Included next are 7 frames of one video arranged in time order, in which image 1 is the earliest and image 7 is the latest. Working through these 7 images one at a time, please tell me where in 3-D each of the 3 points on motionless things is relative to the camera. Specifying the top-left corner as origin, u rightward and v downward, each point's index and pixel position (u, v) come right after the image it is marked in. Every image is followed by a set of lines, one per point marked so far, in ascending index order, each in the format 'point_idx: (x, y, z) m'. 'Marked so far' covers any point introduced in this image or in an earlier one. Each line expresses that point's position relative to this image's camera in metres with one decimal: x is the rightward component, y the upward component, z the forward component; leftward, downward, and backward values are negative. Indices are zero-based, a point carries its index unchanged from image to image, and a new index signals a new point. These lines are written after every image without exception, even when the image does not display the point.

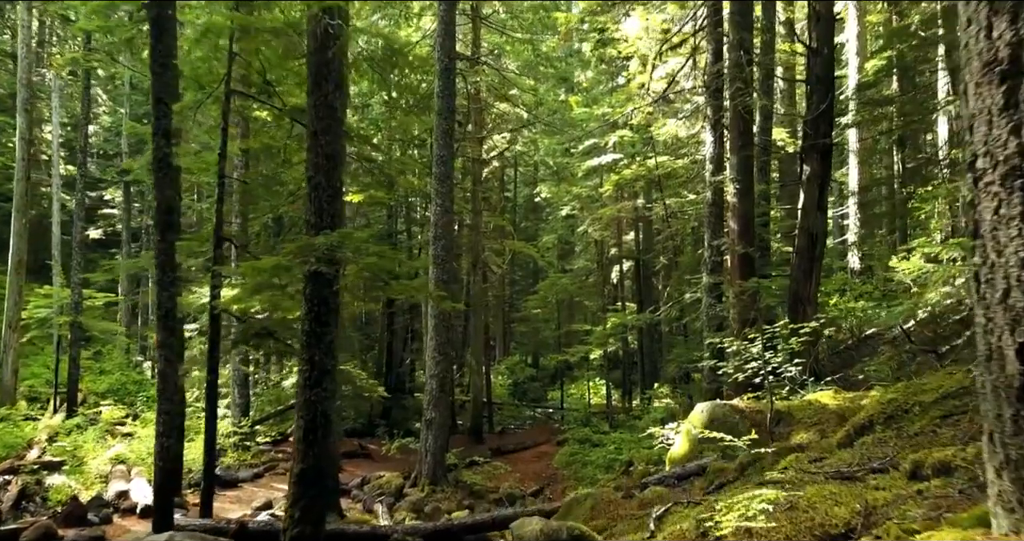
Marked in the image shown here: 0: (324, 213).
0: (-1.7, +0.5, +6.5) m
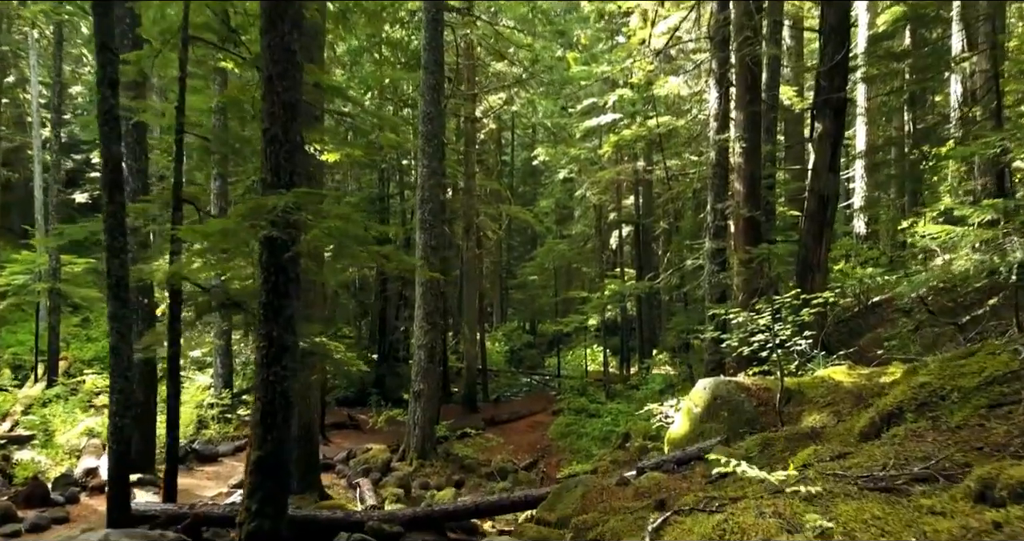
0: (-1.8, +0.8, +5.8) m
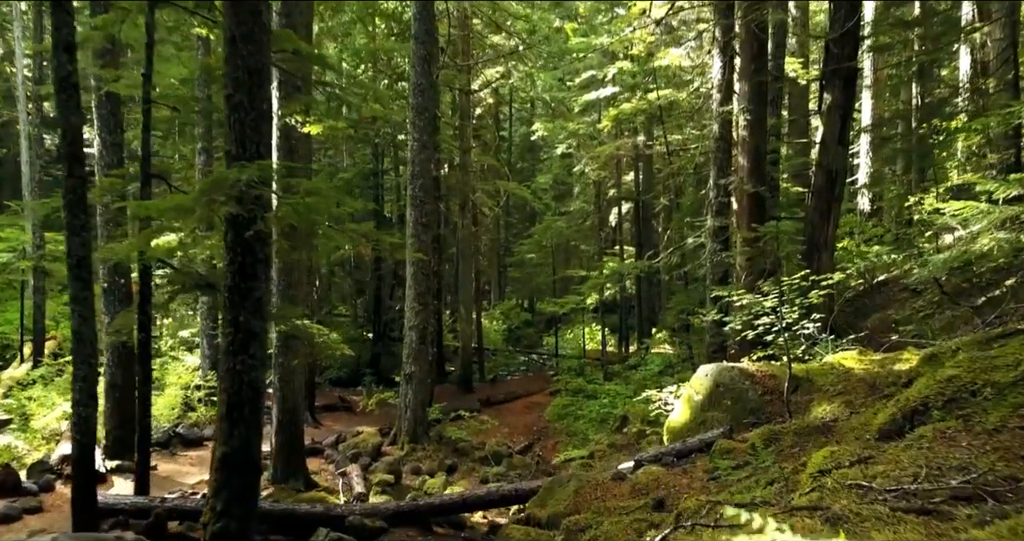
0: (-1.9, +0.9, +5.3) m
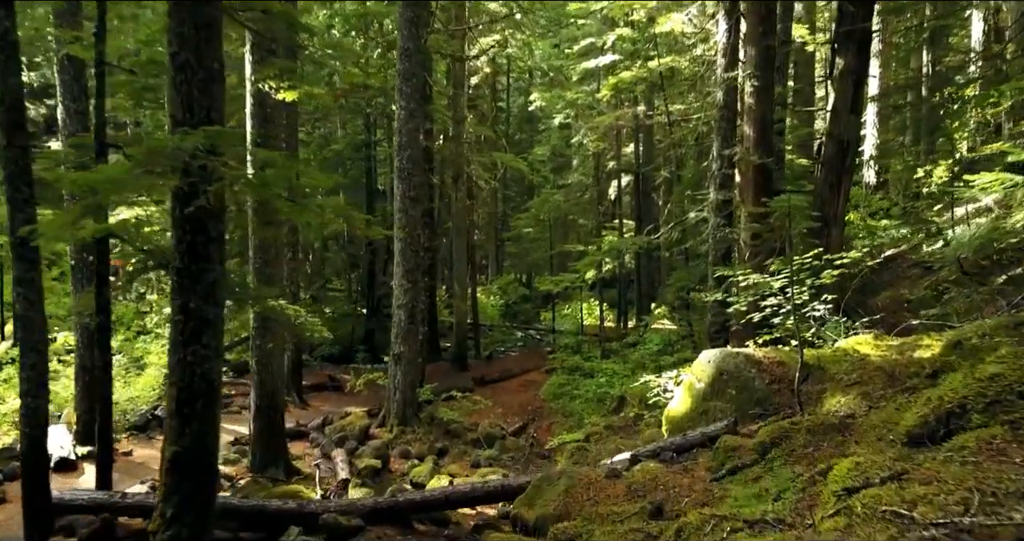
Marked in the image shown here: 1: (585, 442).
0: (-2.0, +1.1, +4.7) m
1: (+1.1, -2.6, +11.2) m
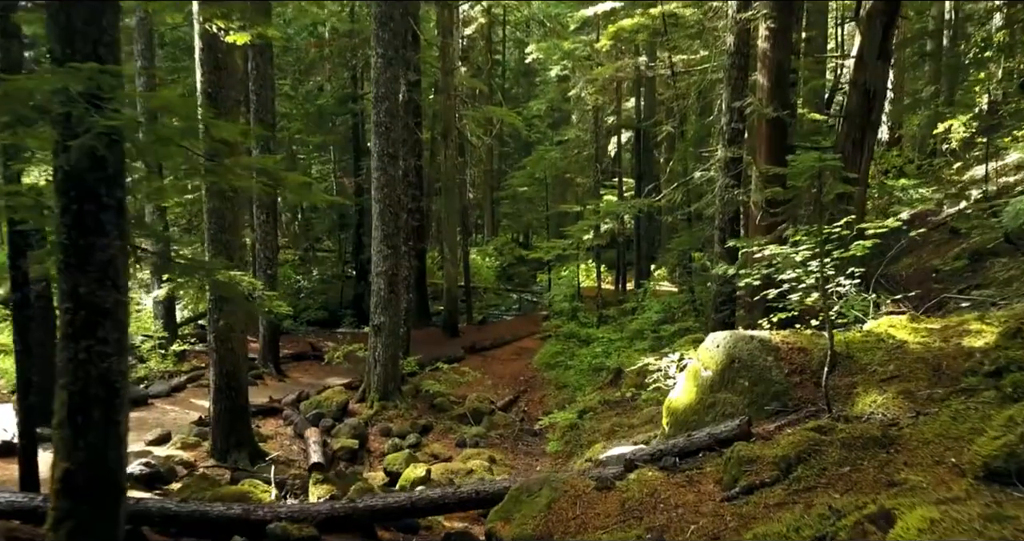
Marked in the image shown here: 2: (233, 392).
0: (-2.2, +1.2, +3.7) m
1: (+0.9, -2.1, +10.5) m
2: (-3.2, -1.4, +8.3) m
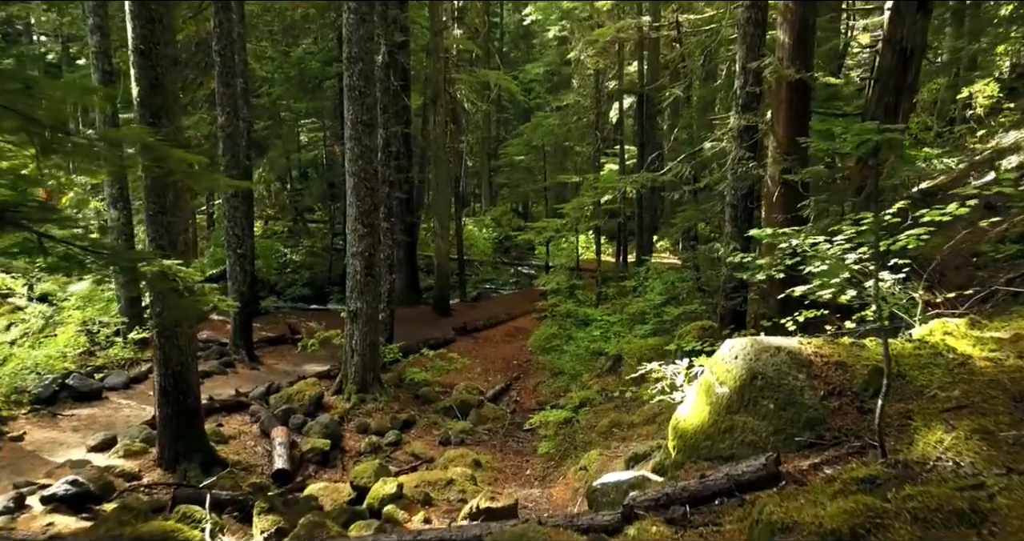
0: (-2.4, +1.1, +2.7) m
1: (+0.8, -1.9, +9.5) m
2: (-3.3, -1.2, +7.3) m
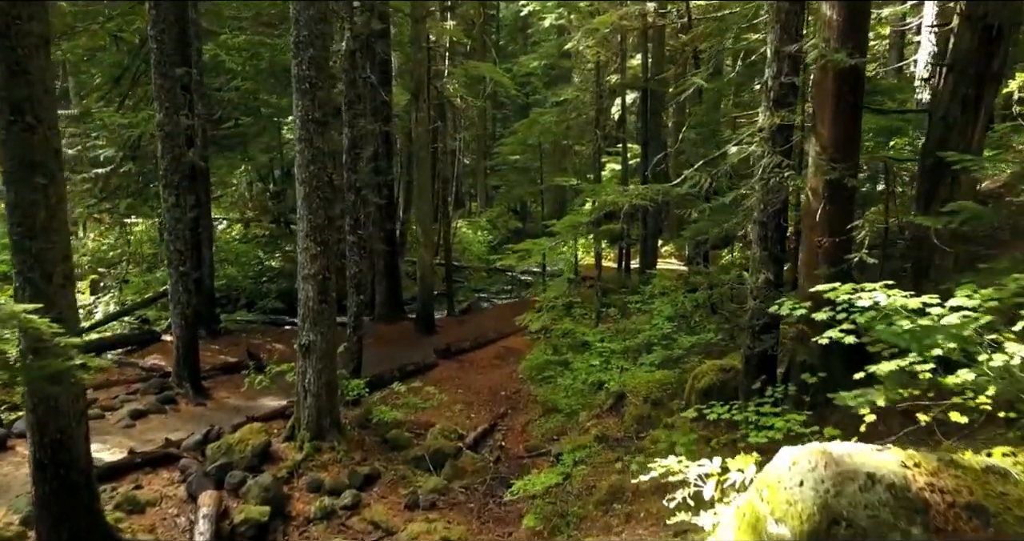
0: (-2.6, +0.8, +1.1) m
1: (+0.6, -2.2, +7.9) m
2: (-3.5, -1.5, +5.8) m
